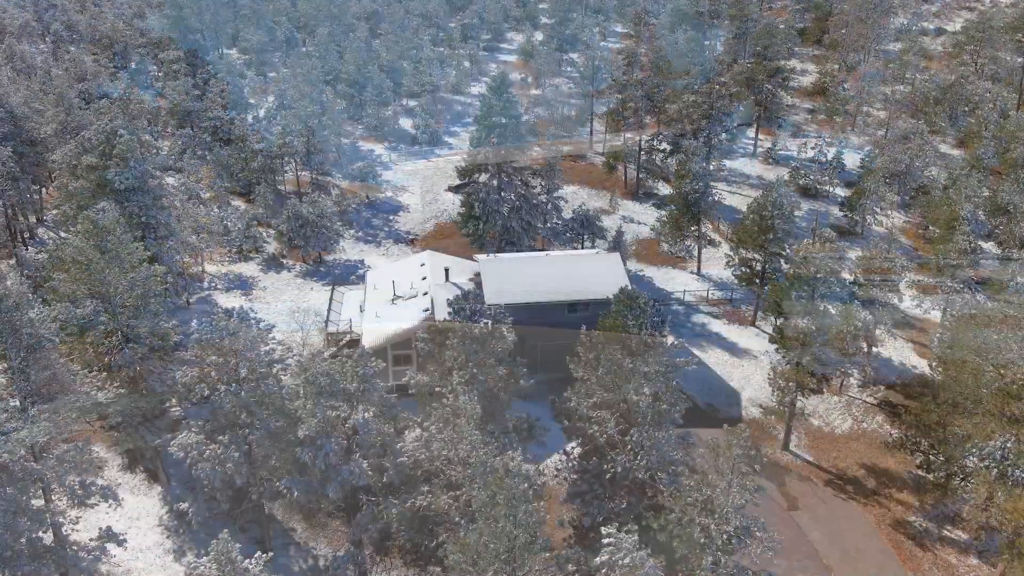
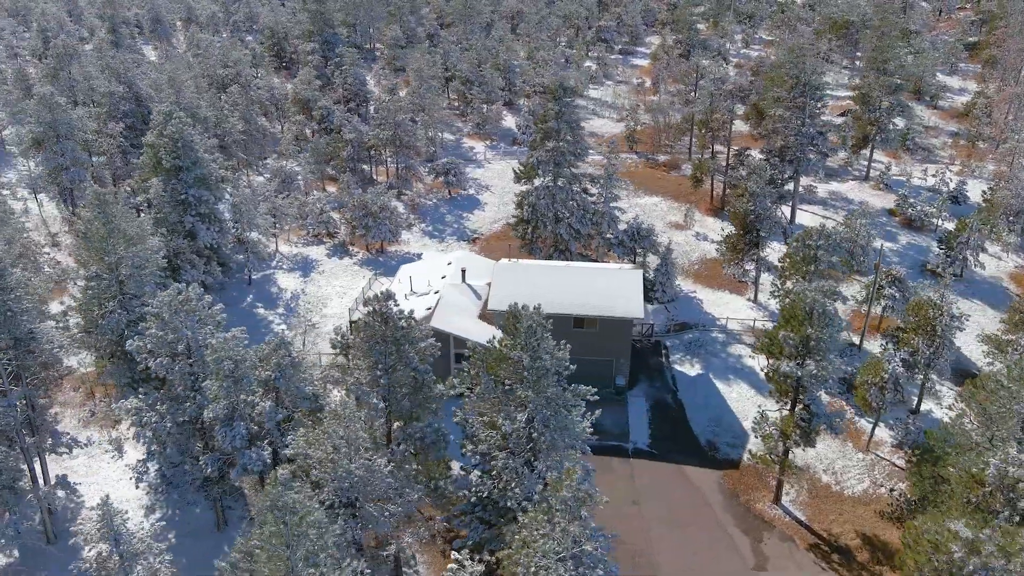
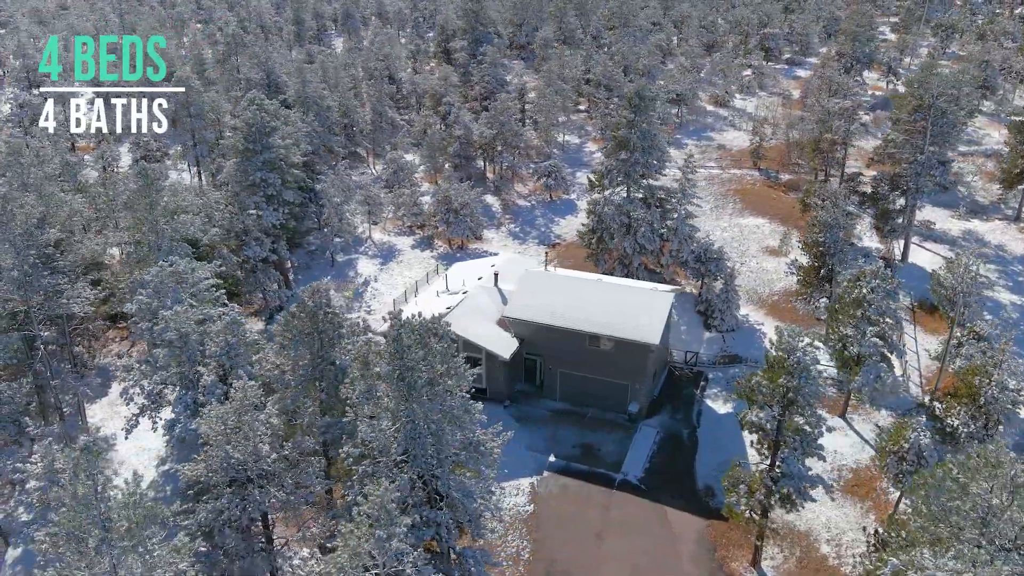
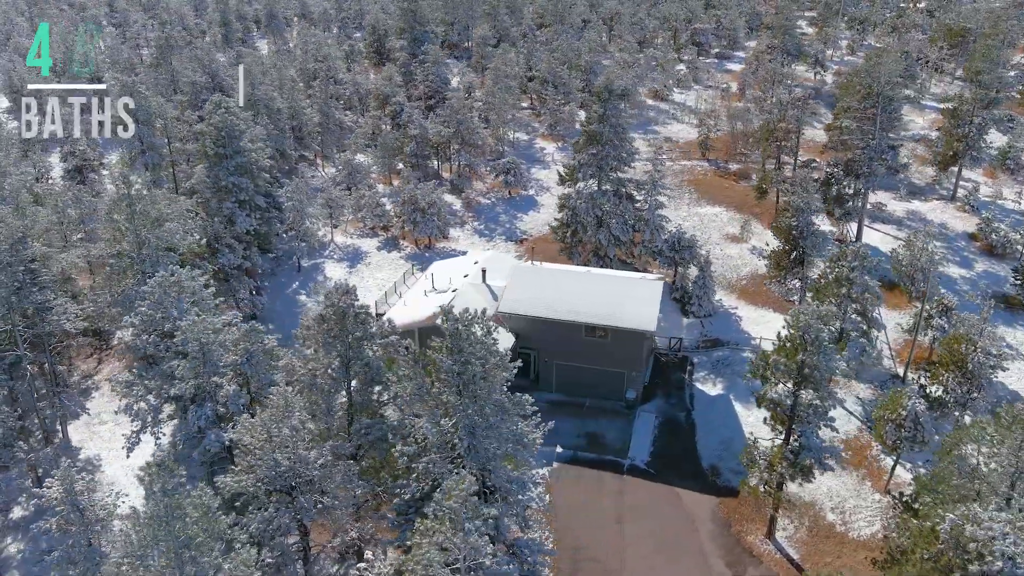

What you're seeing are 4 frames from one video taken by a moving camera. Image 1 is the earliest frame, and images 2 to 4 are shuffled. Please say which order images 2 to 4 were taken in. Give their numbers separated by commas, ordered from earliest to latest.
2, 4, 3
